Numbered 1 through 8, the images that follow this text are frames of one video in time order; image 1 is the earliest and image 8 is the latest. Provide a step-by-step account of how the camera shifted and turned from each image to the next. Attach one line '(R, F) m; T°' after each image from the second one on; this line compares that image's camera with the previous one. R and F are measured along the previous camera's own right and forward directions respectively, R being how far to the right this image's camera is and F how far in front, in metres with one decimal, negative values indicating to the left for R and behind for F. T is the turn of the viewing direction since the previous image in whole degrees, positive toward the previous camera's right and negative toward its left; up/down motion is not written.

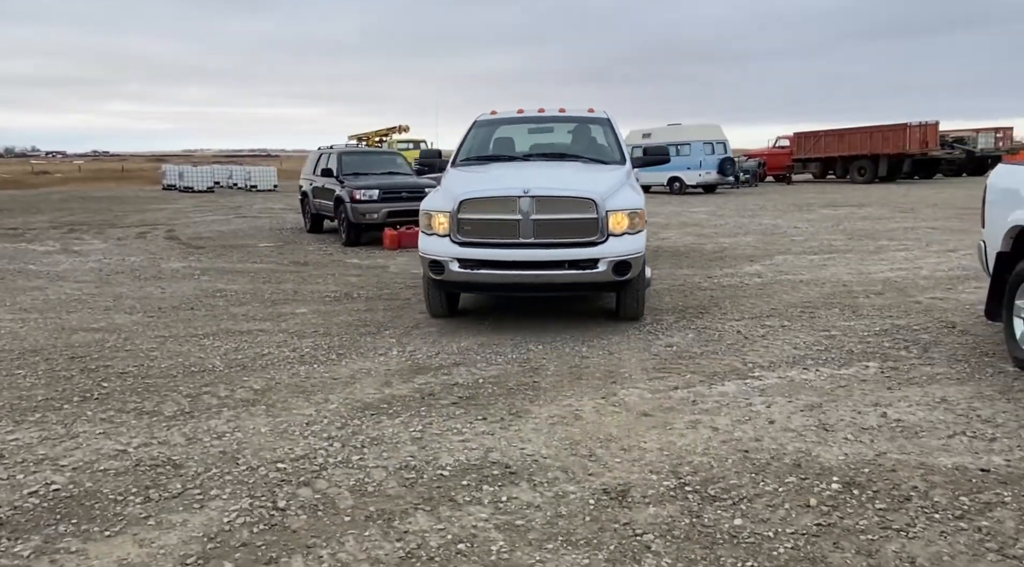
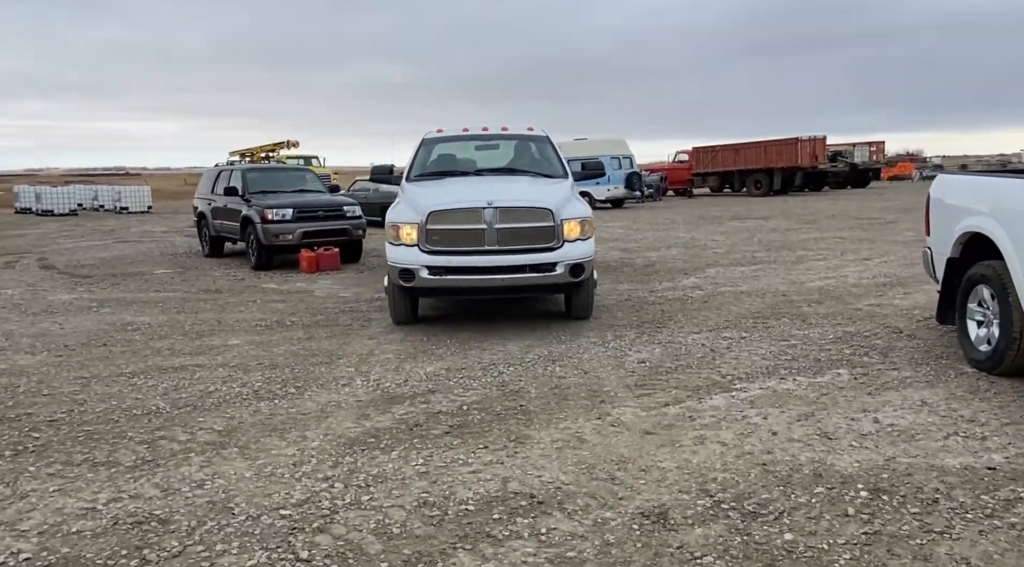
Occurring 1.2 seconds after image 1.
(-1.1, +0.4) m; +13°
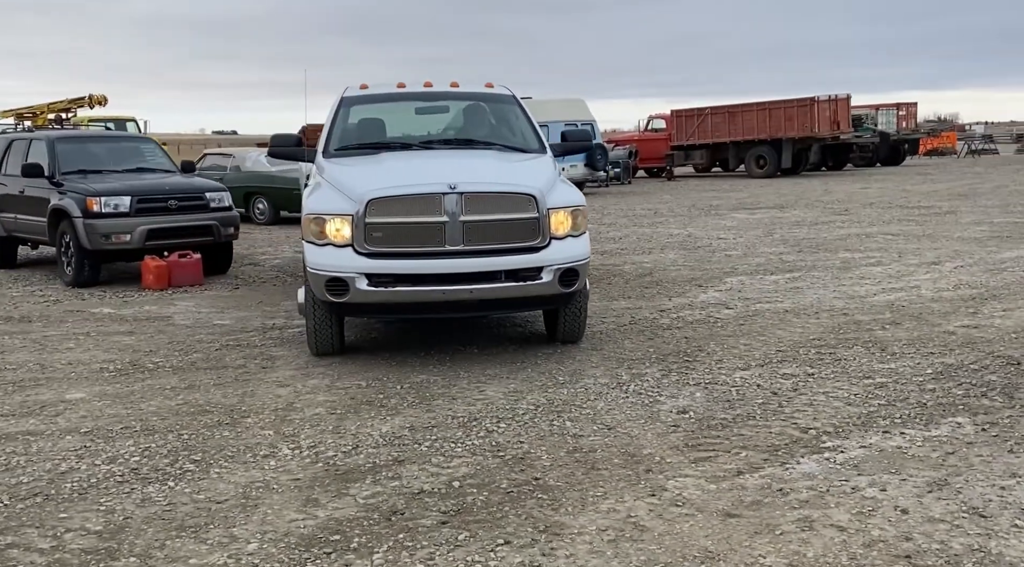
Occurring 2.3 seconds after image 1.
(-0.4, +1.6) m; +5°
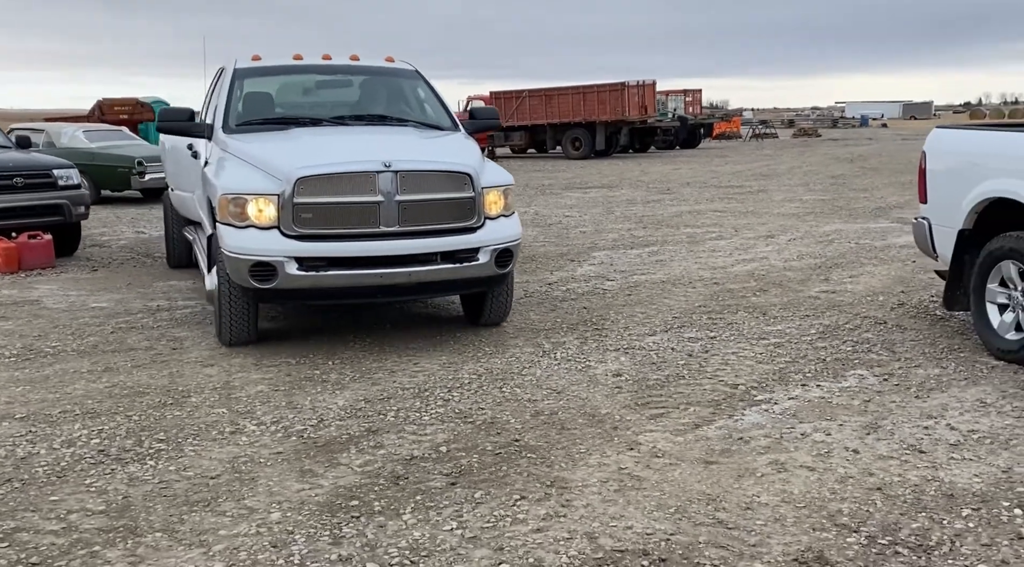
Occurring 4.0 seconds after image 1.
(-0.8, -0.1) m; +11°
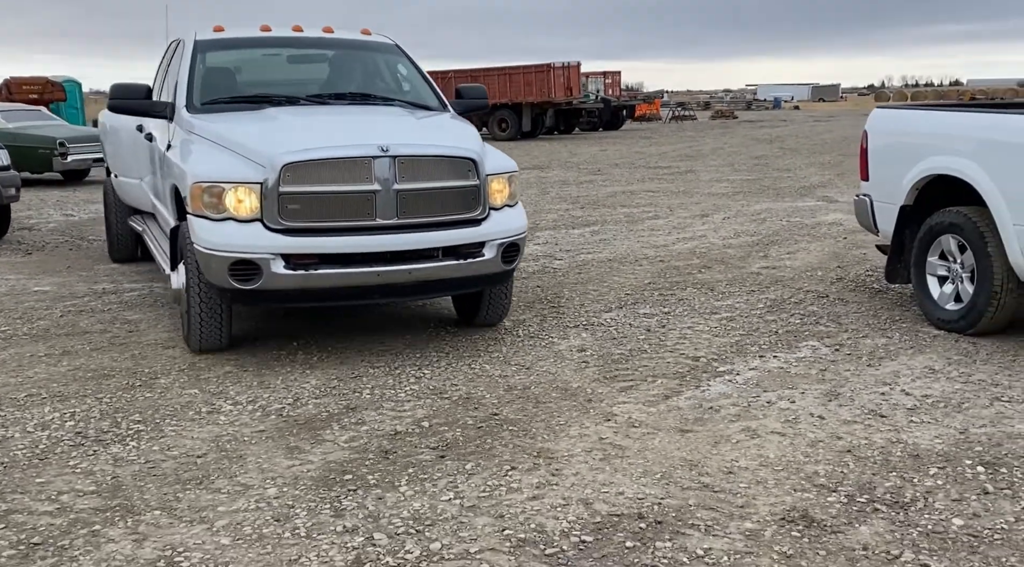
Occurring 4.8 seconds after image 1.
(-0.2, -0.1) m; +4°
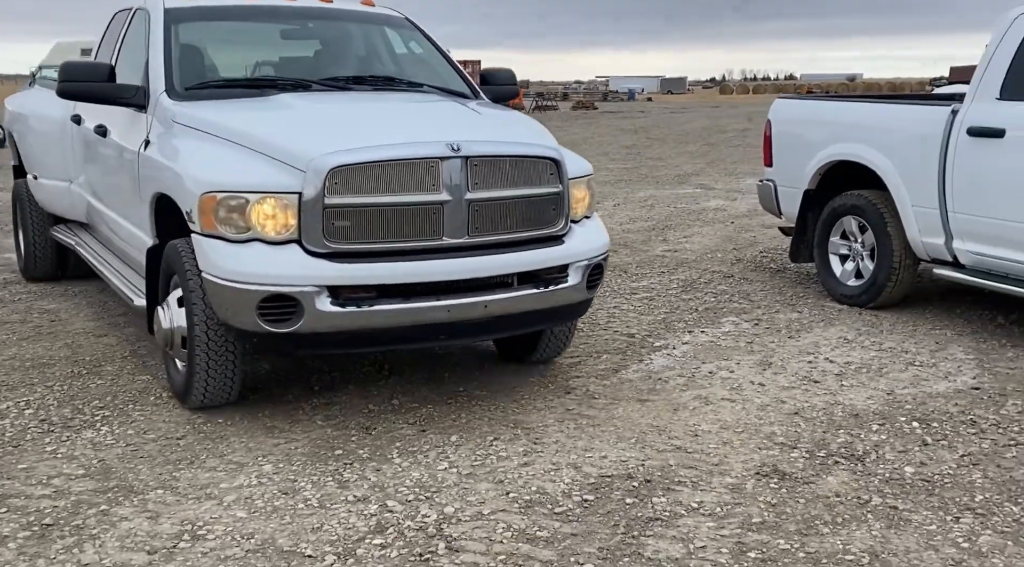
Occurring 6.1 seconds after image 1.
(-0.5, -0.1) m; +8°
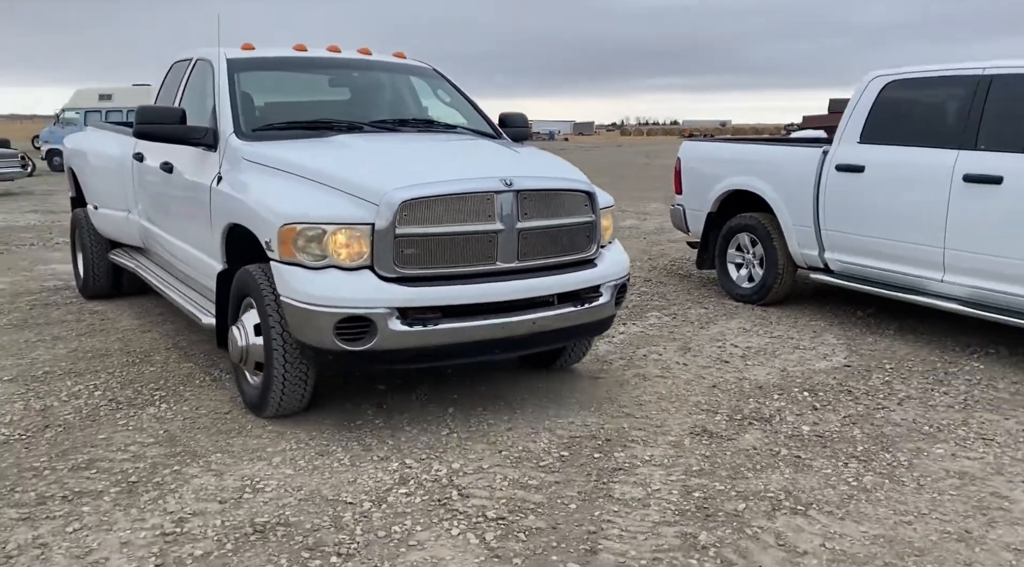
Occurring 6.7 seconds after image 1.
(-0.4, -0.8) m; +6°
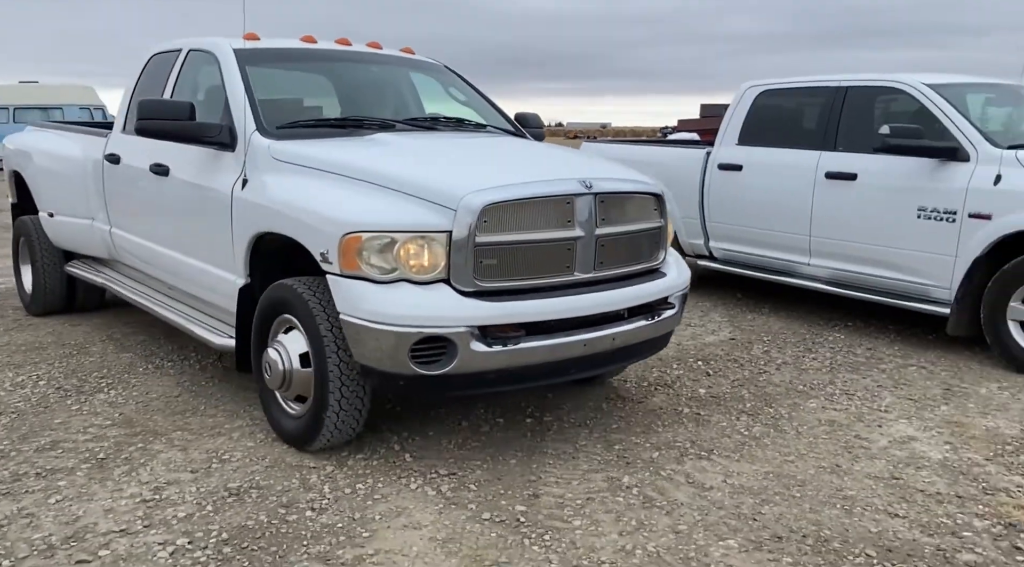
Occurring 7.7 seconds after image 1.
(-0.3, -0.5) m; +8°
